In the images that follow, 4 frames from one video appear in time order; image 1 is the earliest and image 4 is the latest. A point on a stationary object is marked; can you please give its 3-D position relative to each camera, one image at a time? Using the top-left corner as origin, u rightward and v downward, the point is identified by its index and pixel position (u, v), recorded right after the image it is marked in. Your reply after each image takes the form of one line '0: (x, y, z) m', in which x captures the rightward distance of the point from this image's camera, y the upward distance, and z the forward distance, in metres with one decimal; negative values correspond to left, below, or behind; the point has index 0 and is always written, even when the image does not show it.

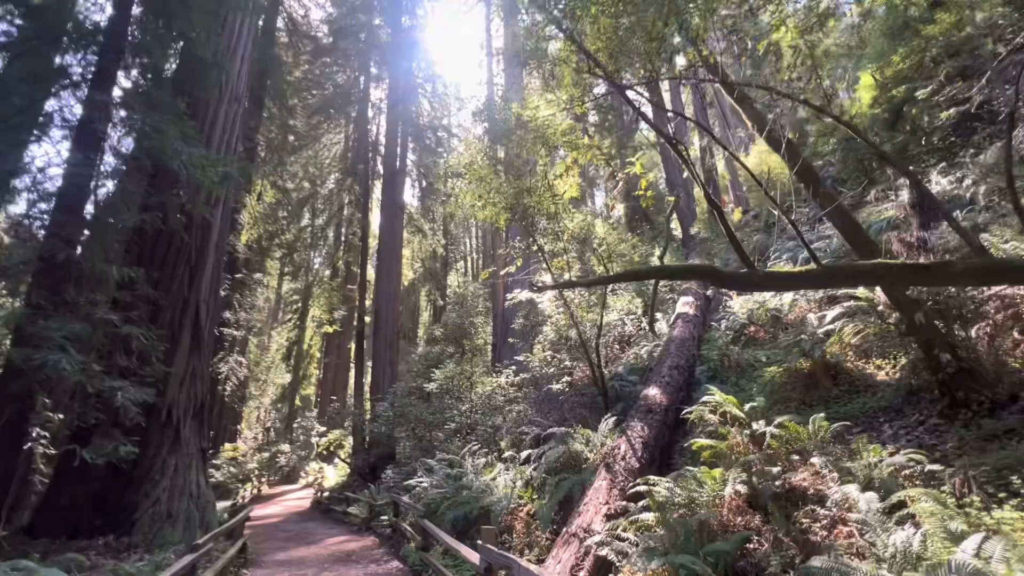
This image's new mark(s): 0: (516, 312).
0: (+0.1, -0.7, +15.2) m
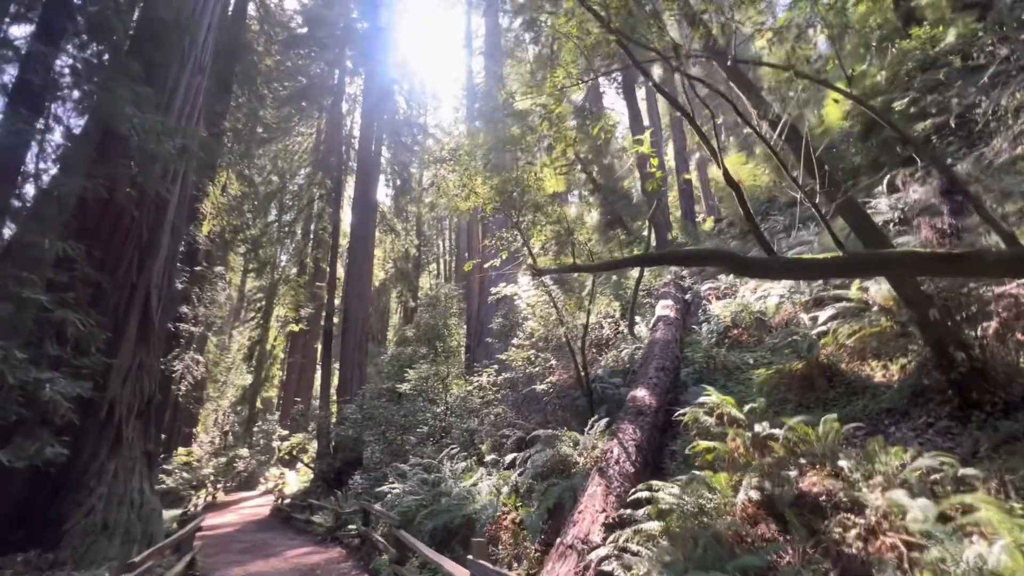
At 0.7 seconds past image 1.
0: (-0.6, -0.7, +14.7) m
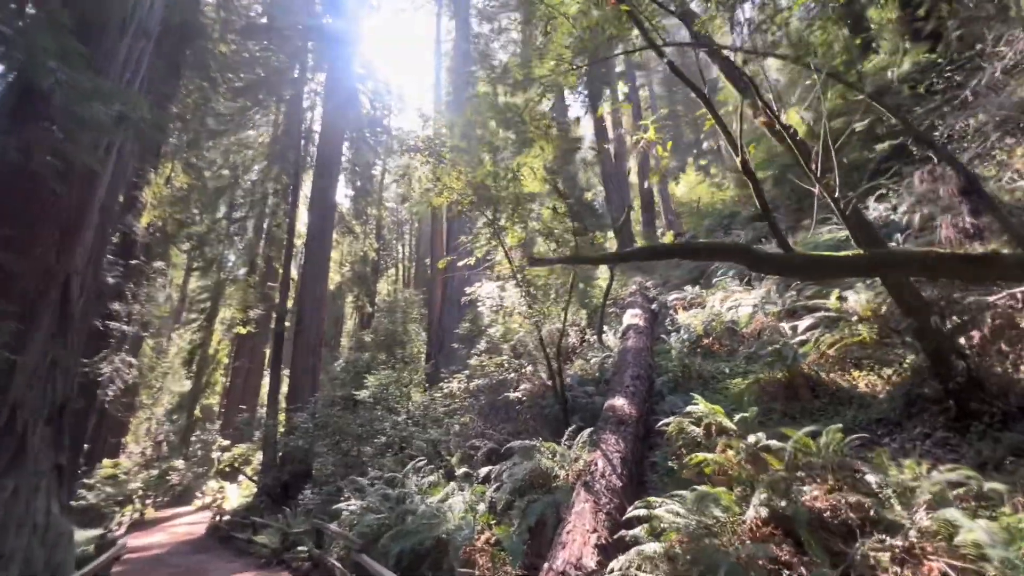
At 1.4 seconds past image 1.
0: (-1.6, -0.8, +14.2) m
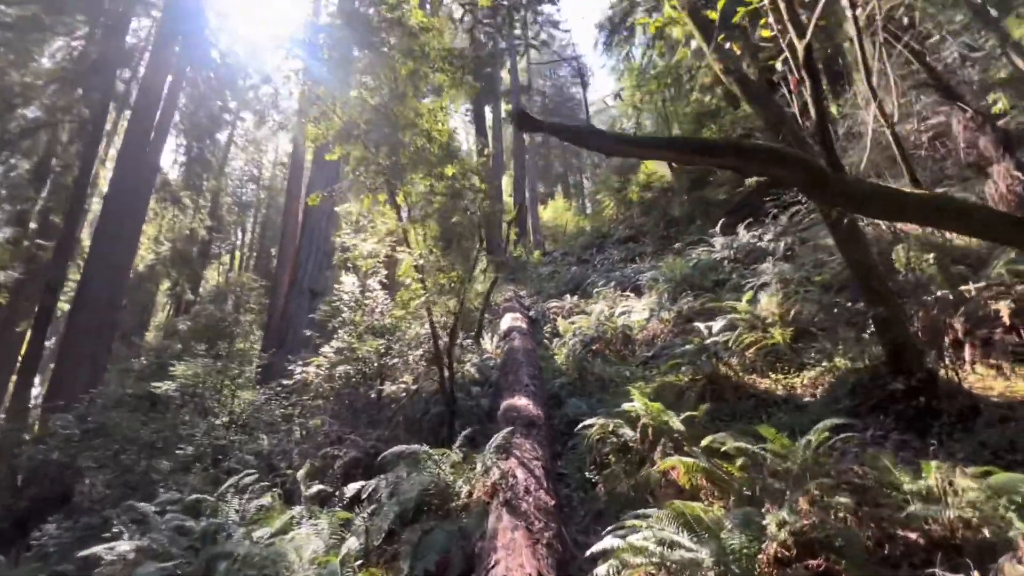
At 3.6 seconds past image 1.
0: (-5.0, -0.3, +11.7) m
